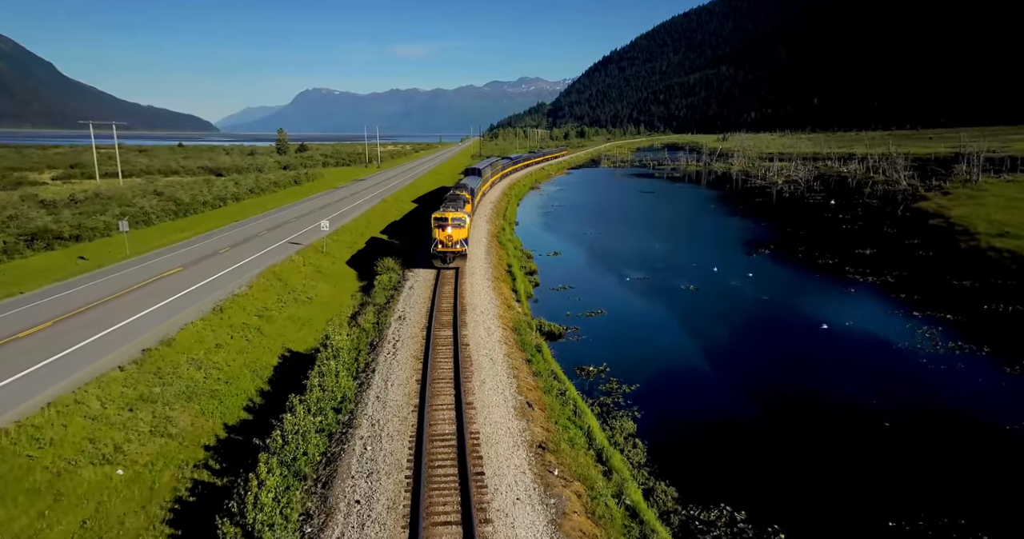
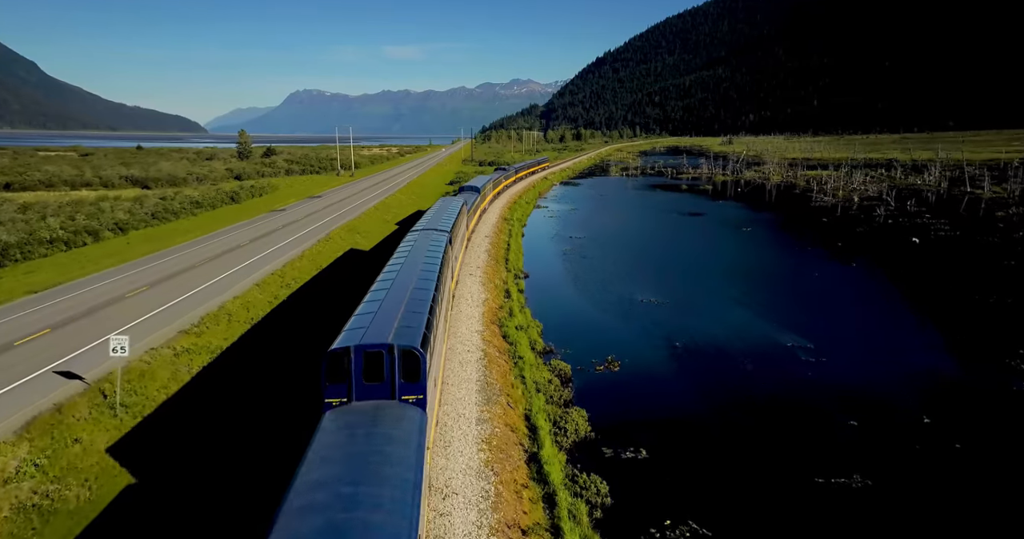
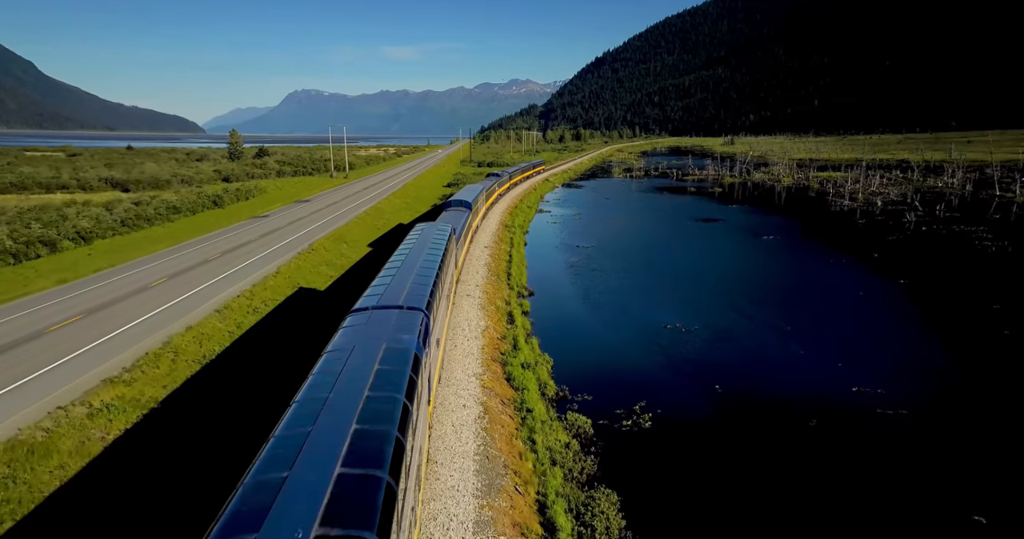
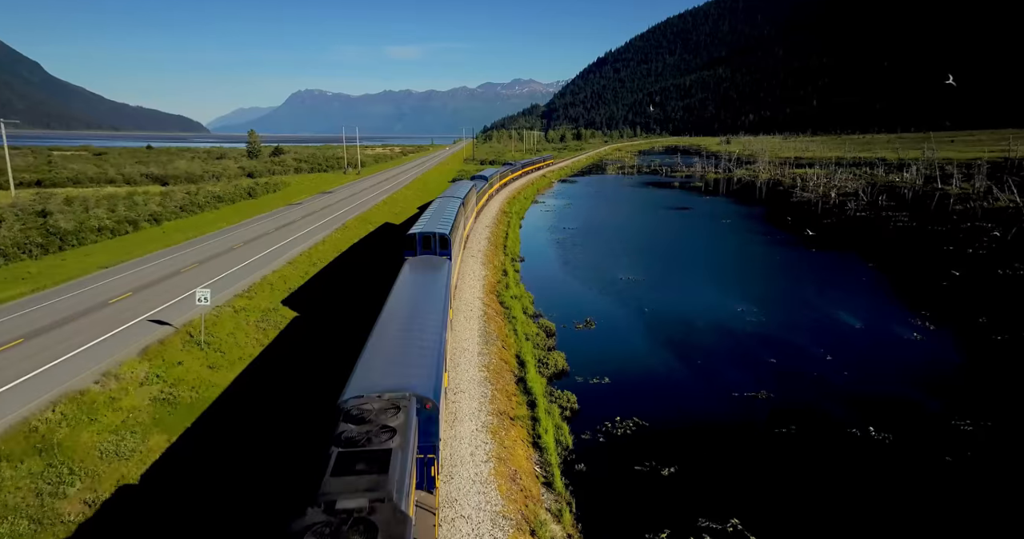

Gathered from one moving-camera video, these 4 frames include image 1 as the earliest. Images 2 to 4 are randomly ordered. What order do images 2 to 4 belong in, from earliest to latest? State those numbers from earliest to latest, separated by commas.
4, 2, 3
